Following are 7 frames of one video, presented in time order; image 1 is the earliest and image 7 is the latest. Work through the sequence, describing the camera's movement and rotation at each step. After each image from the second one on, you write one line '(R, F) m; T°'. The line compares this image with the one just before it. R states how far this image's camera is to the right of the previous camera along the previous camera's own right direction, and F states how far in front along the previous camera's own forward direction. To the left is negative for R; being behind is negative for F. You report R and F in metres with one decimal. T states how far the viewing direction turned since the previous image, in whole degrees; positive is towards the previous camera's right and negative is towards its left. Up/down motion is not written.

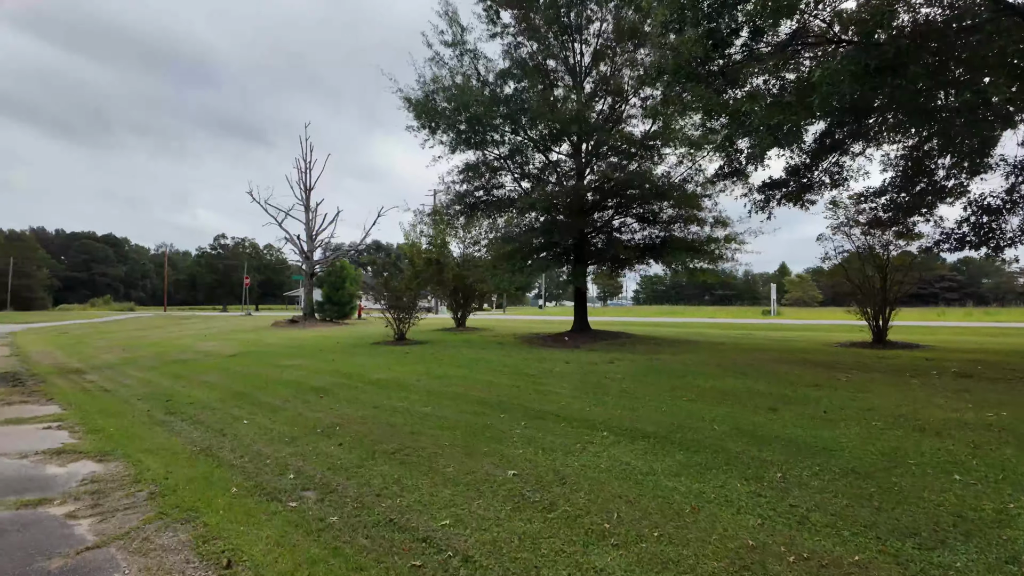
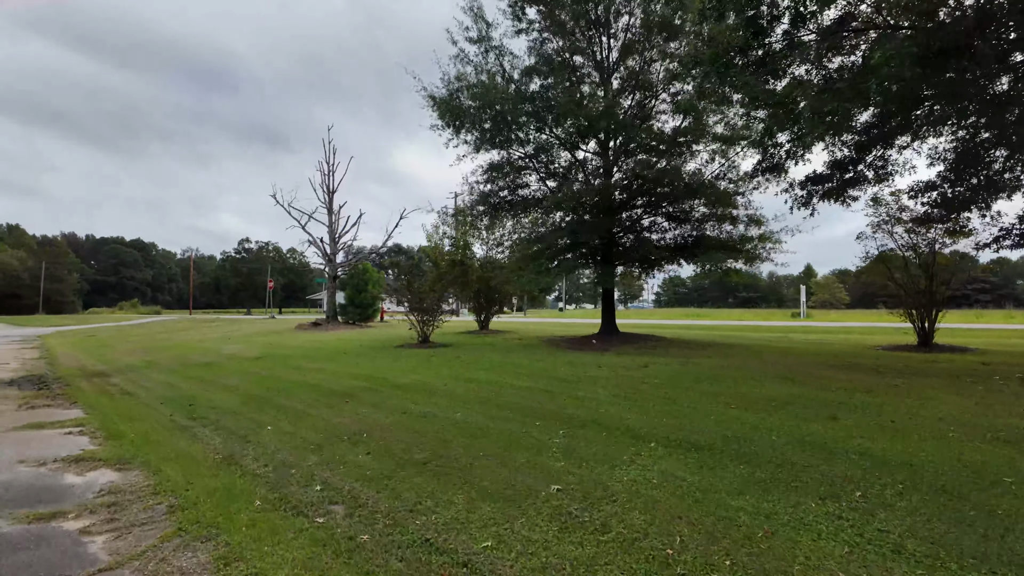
(-0.2, +0.4) m; -2°
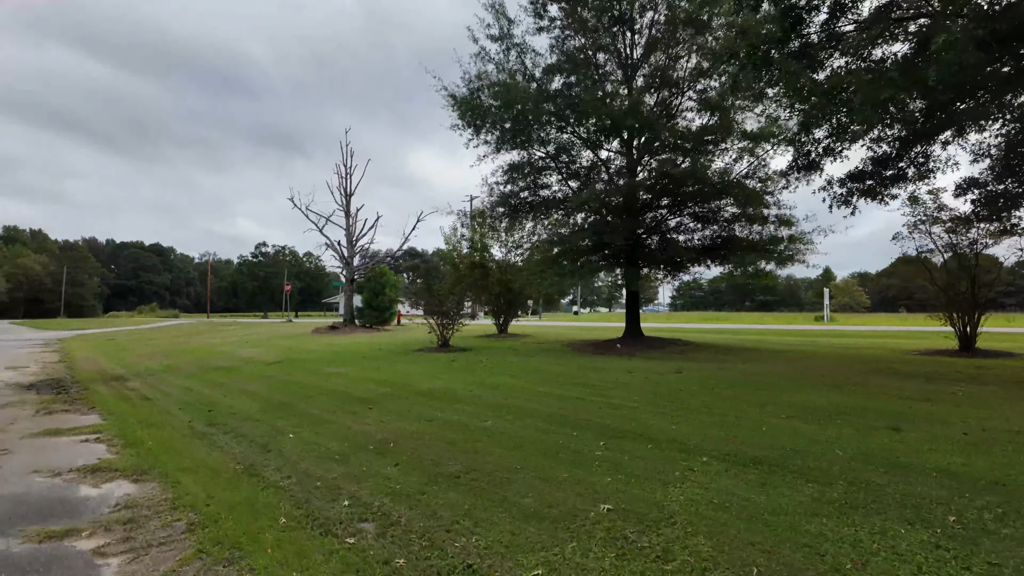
(-0.2, +0.3) m; -1°
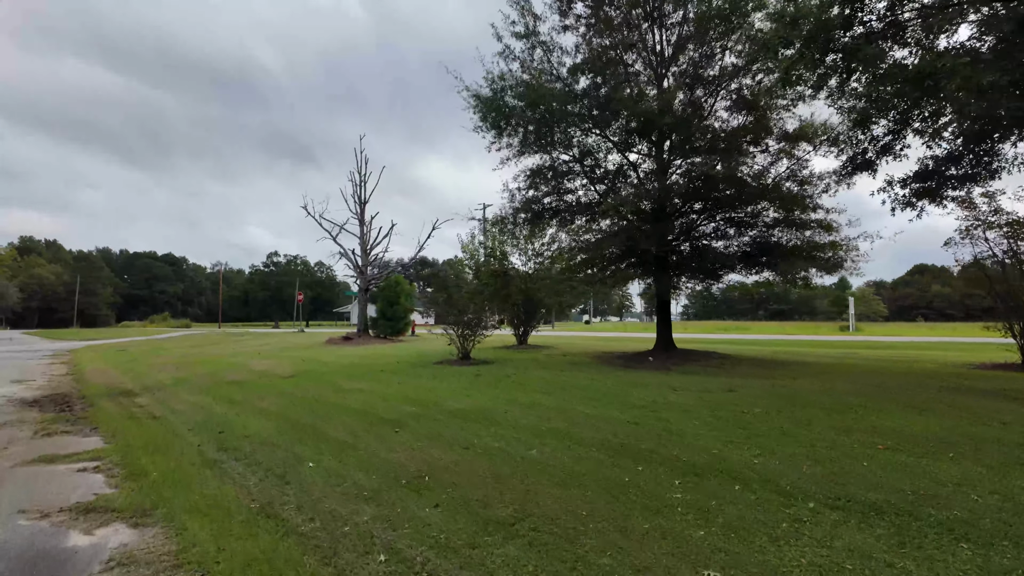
(-0.4, +0.7) m; -1°
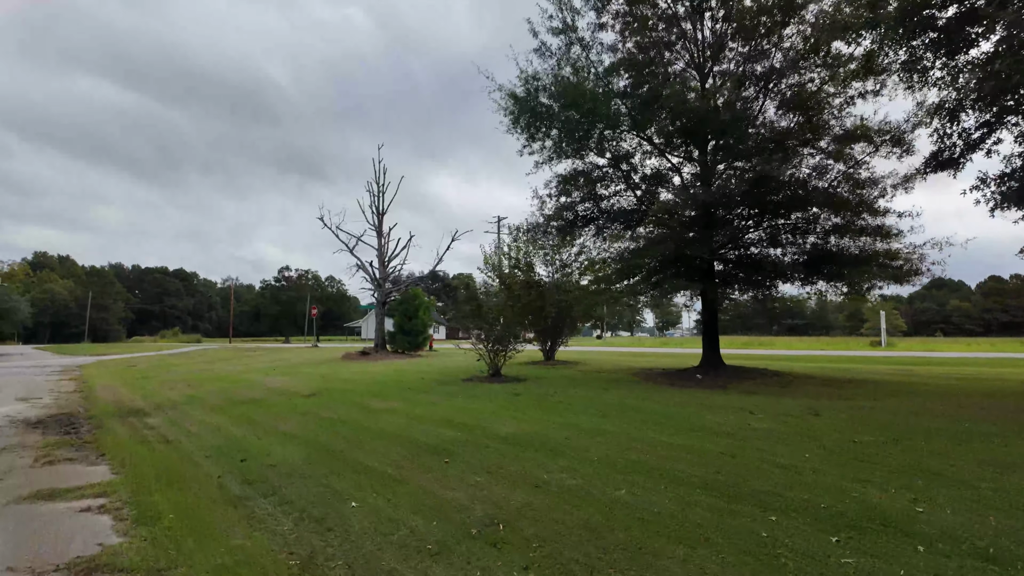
(-0.6, +0.9) m; -1°
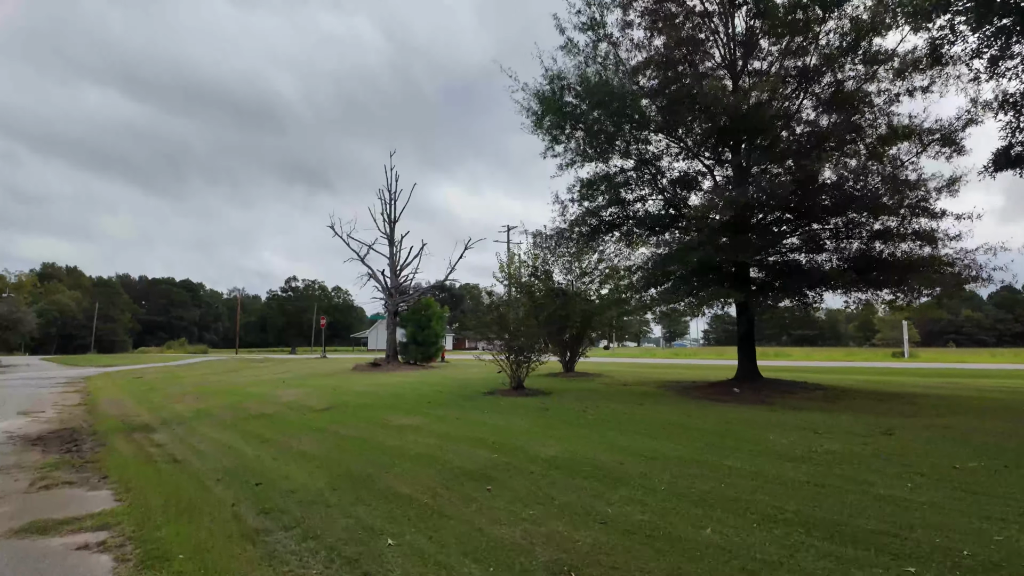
(-0.4, +0.6) m; 0°
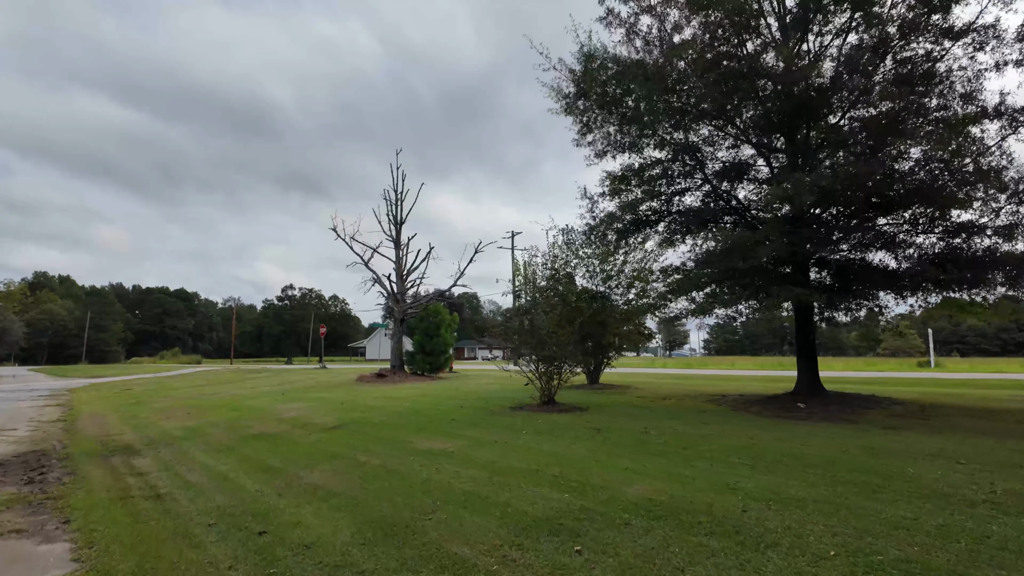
(-0.7, +1.4) m; 0°
